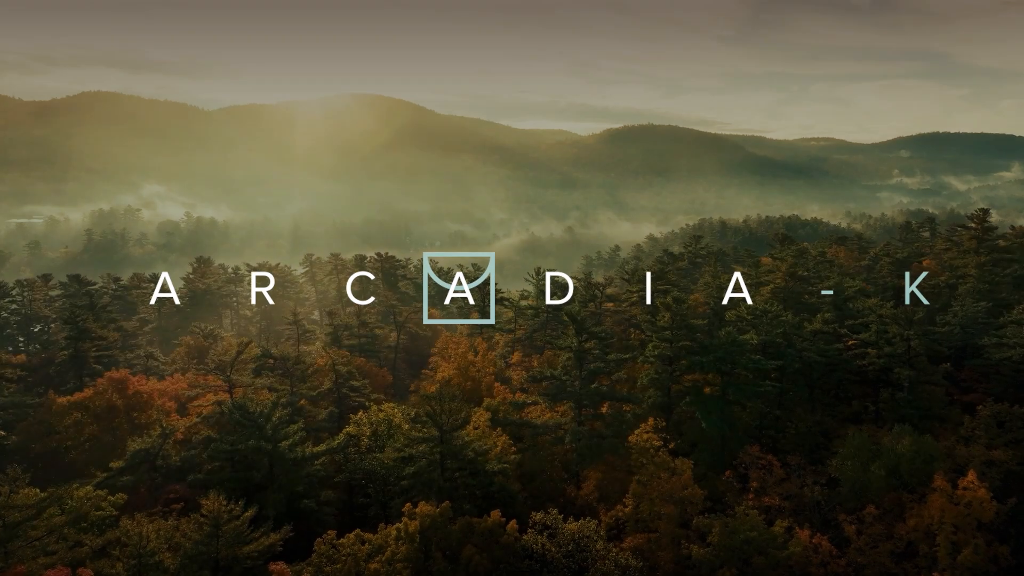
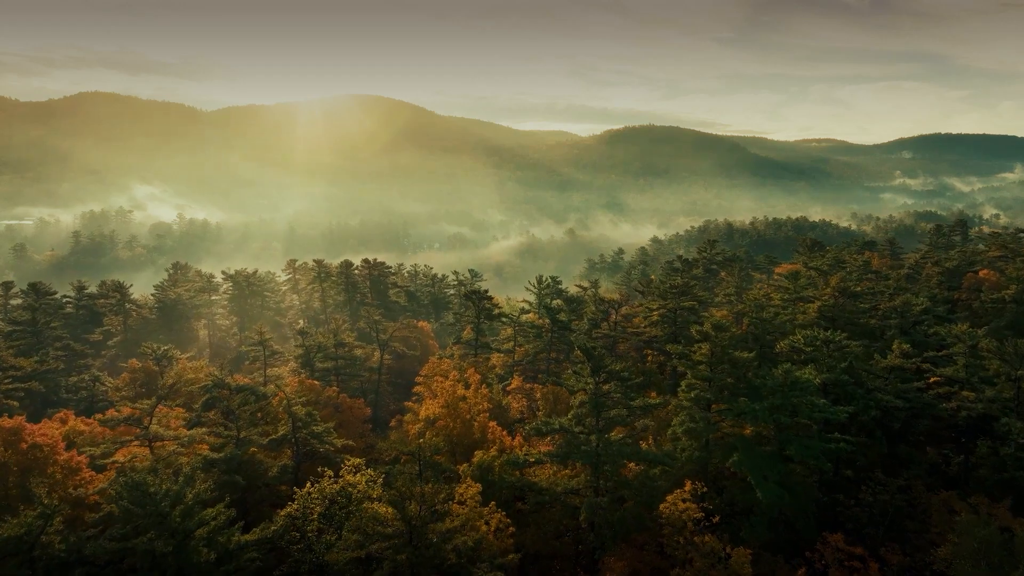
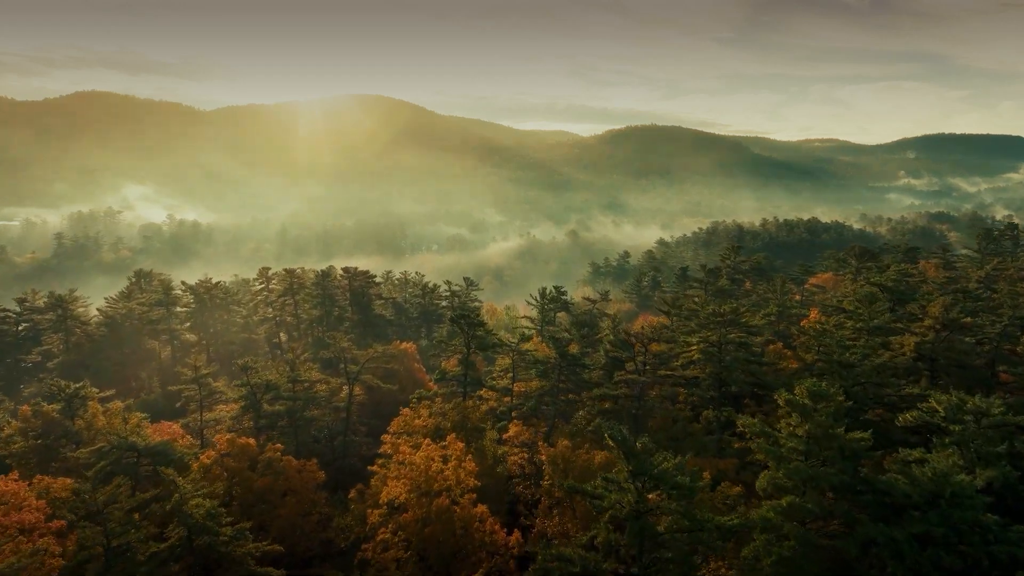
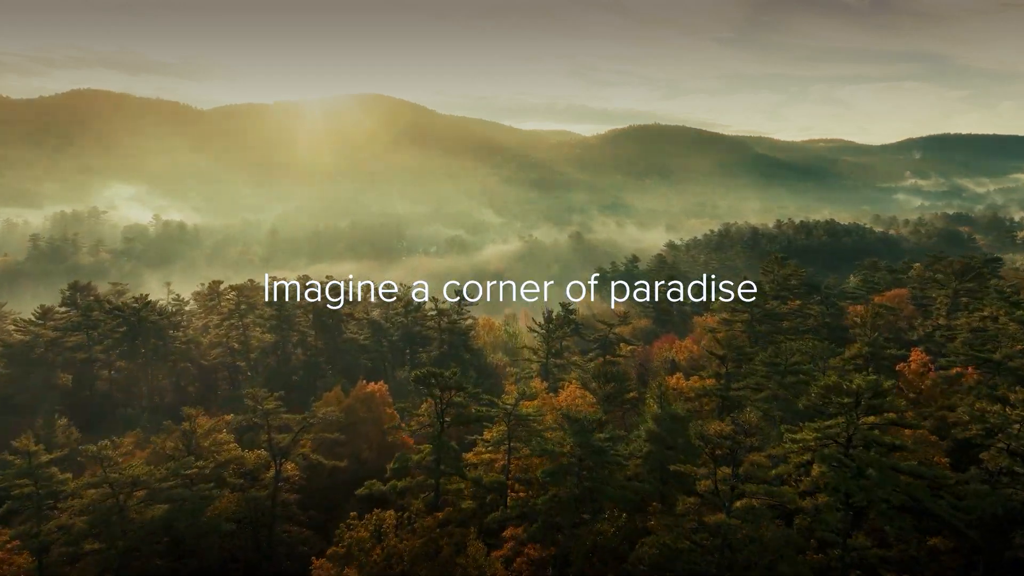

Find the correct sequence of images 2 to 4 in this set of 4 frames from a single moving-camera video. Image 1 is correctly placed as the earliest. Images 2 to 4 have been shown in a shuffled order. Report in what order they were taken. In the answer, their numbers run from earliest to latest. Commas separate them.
2, 3, 4
